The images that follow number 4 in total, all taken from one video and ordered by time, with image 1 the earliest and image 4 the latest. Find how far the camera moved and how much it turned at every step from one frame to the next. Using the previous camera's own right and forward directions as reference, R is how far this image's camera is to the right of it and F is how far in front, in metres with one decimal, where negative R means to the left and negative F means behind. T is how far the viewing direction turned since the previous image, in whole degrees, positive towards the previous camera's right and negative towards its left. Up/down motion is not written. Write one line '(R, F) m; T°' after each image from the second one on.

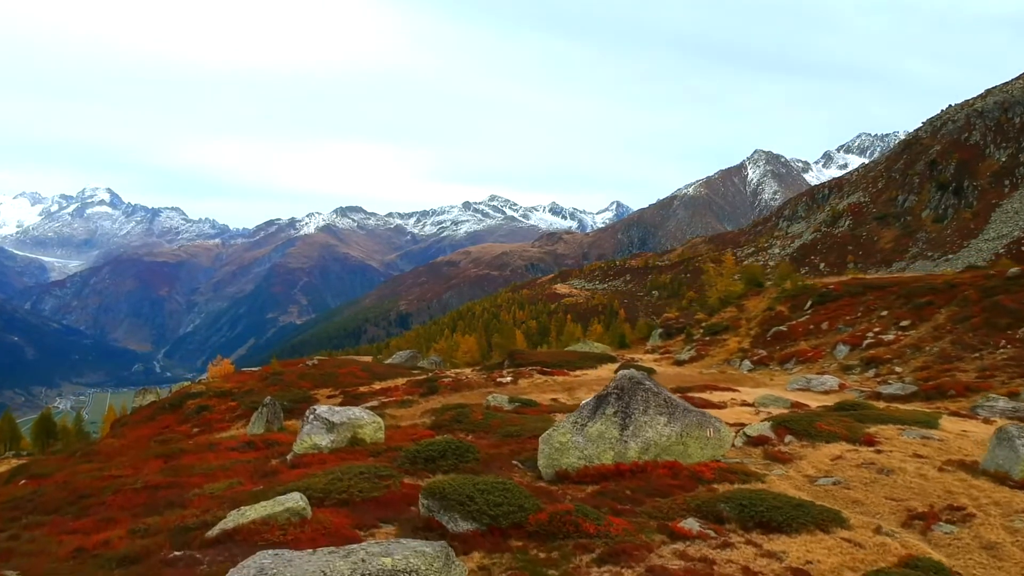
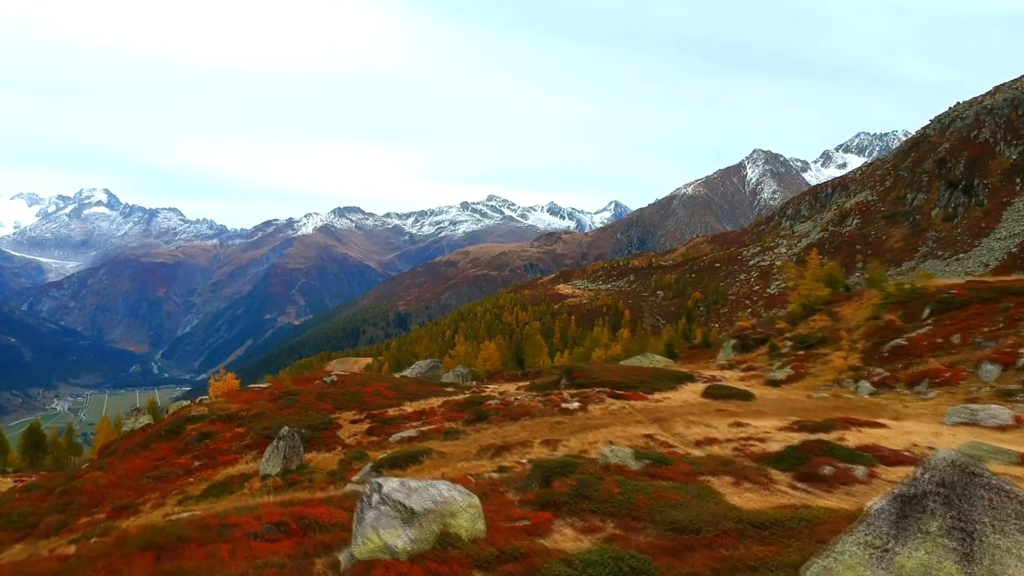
(-4.7, +7.5) m; 0°
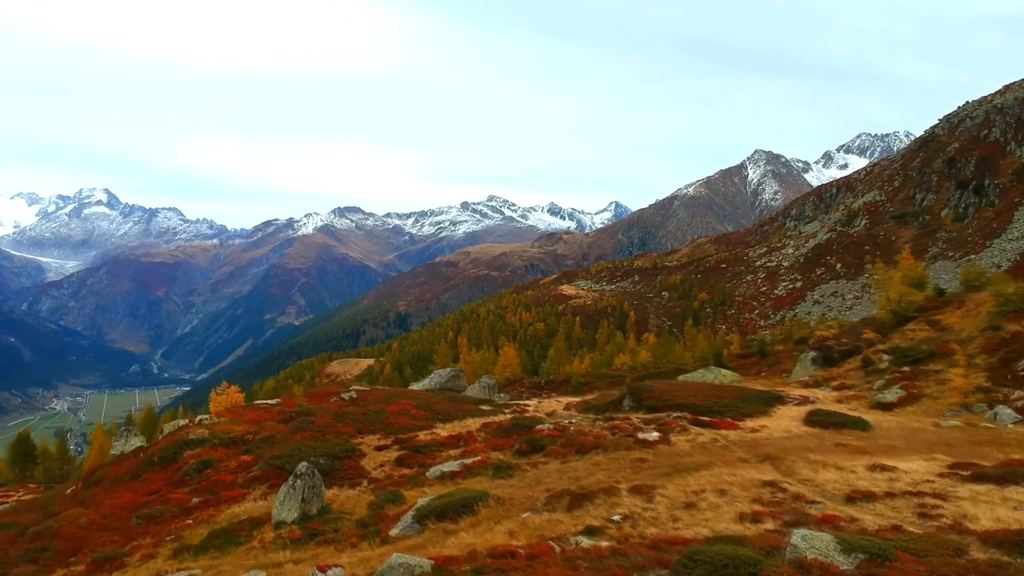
(-3.6, +6.2) m; 0°
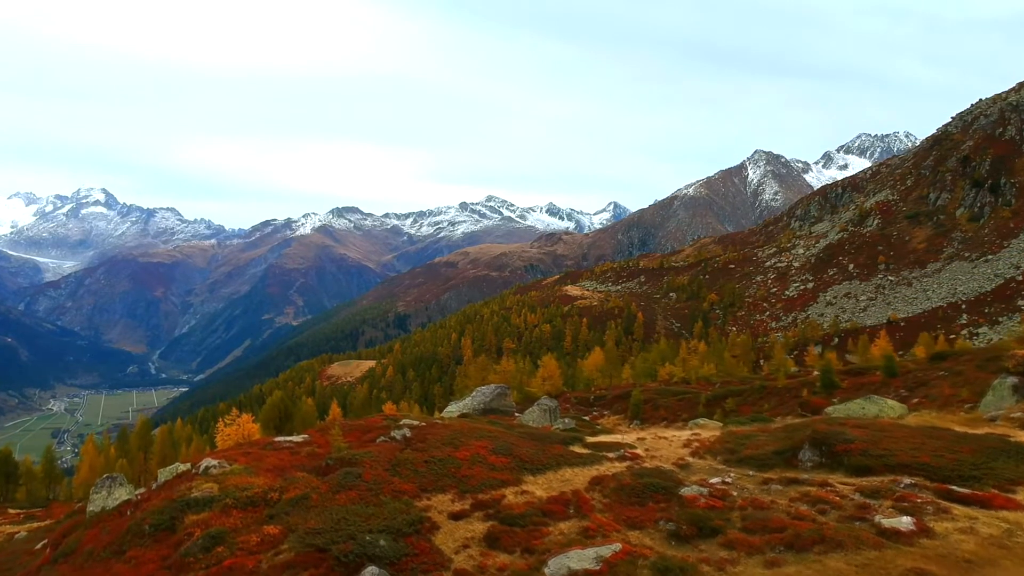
(-6.4, +10.1) m; 0°
